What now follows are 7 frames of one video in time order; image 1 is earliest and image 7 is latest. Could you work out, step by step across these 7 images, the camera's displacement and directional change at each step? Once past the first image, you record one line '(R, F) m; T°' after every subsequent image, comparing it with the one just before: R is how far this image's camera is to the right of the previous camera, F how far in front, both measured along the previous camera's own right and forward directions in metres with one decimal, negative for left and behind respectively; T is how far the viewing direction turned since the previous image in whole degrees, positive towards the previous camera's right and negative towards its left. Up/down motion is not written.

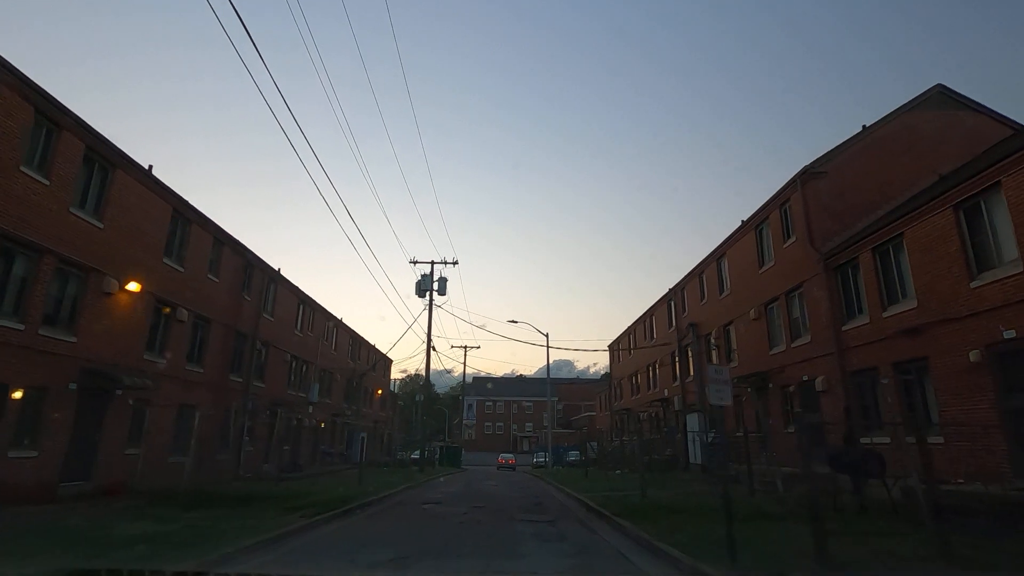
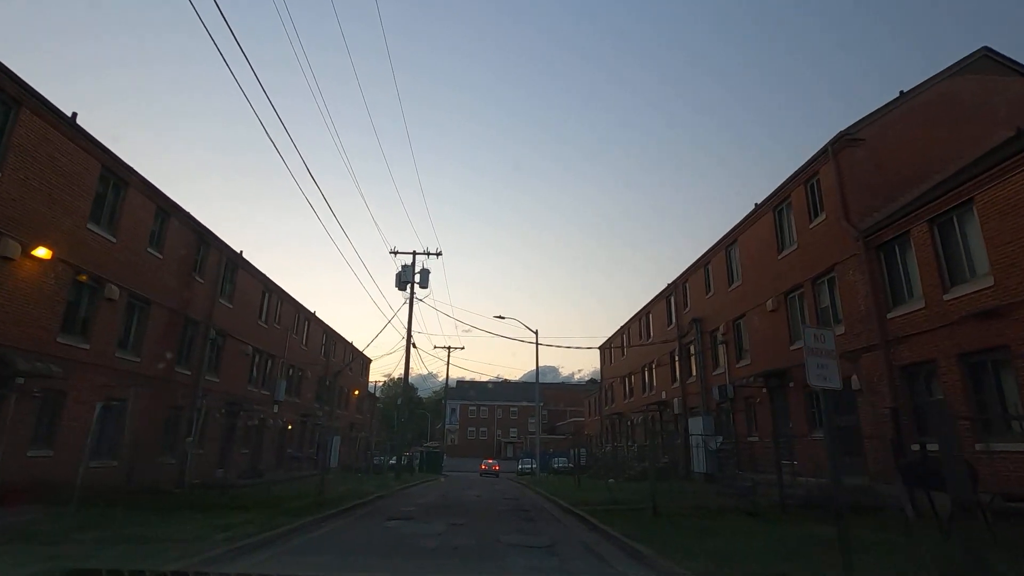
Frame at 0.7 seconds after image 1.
(-0.1, +2.5) m; +2°
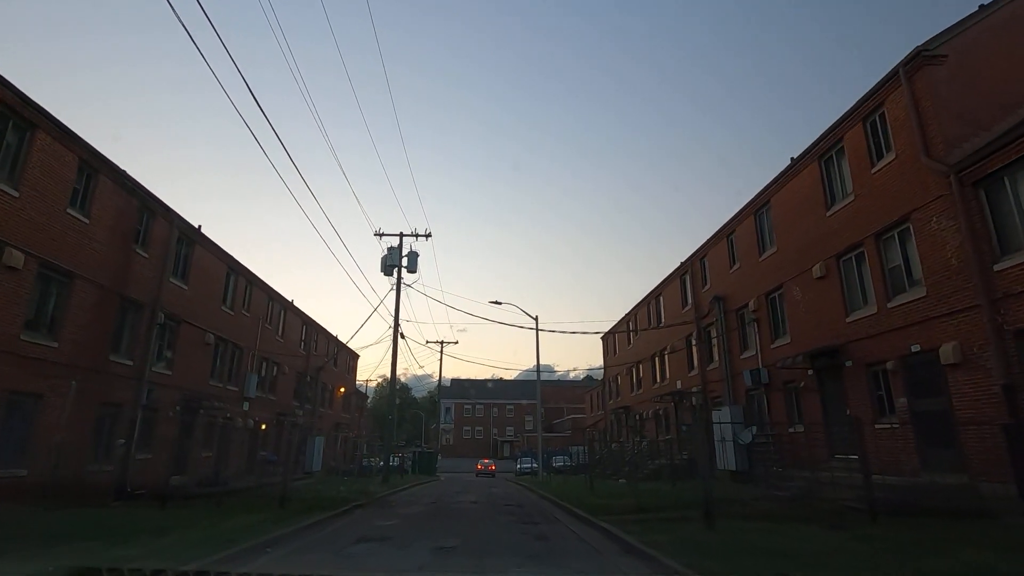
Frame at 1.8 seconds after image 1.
(-0.2, +3.0) m; +1°
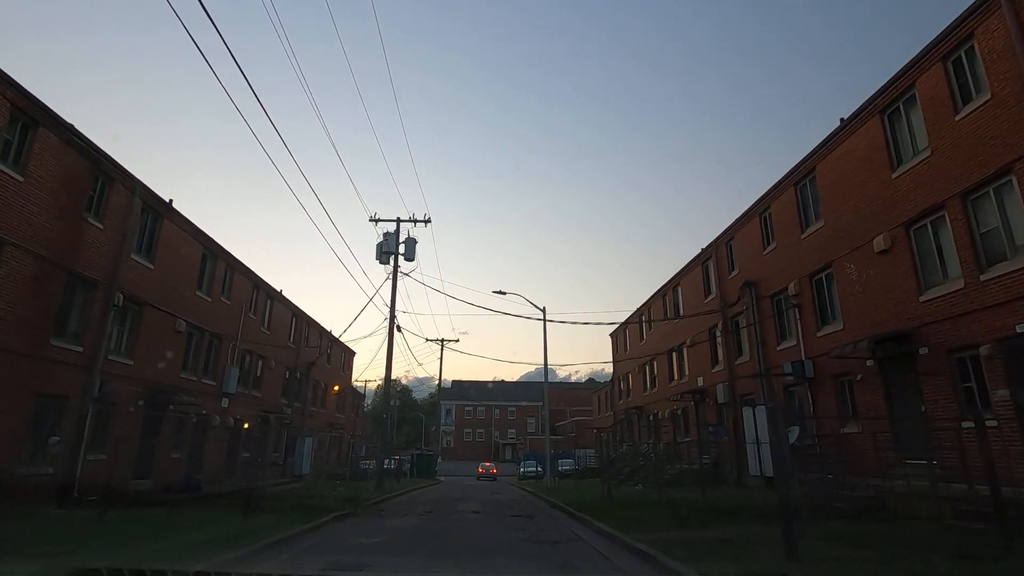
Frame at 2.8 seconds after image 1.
(-0.2, +2.3) m; 0°
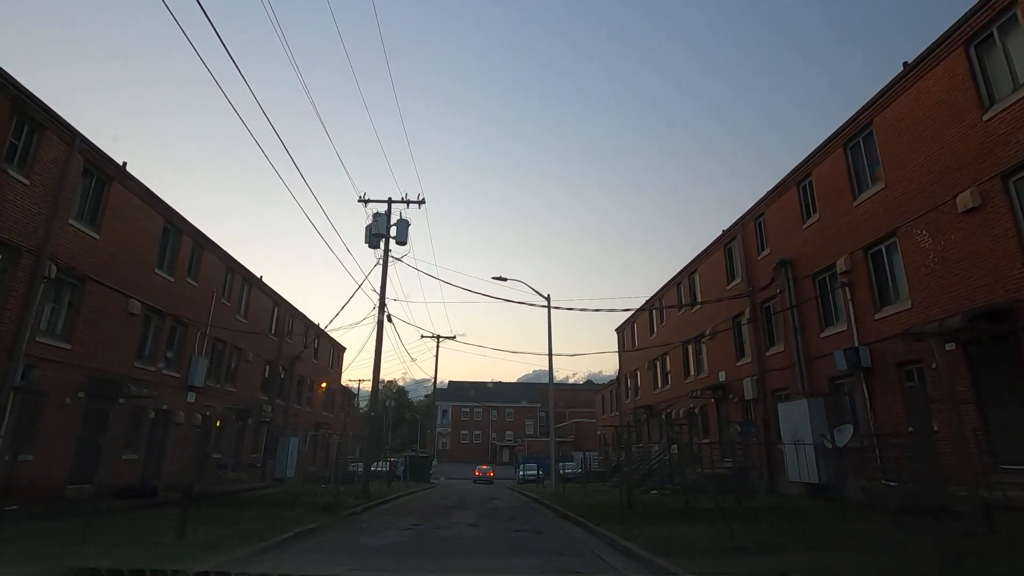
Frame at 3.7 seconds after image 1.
(-0.2, +2.4) m; 0°
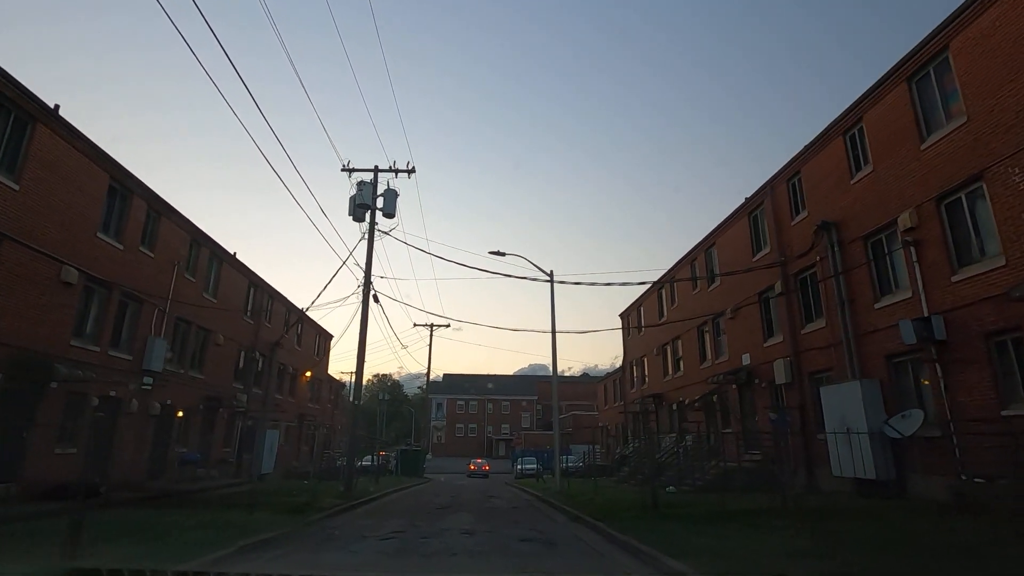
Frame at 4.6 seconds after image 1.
(-0.2, +2.4) m; +1°
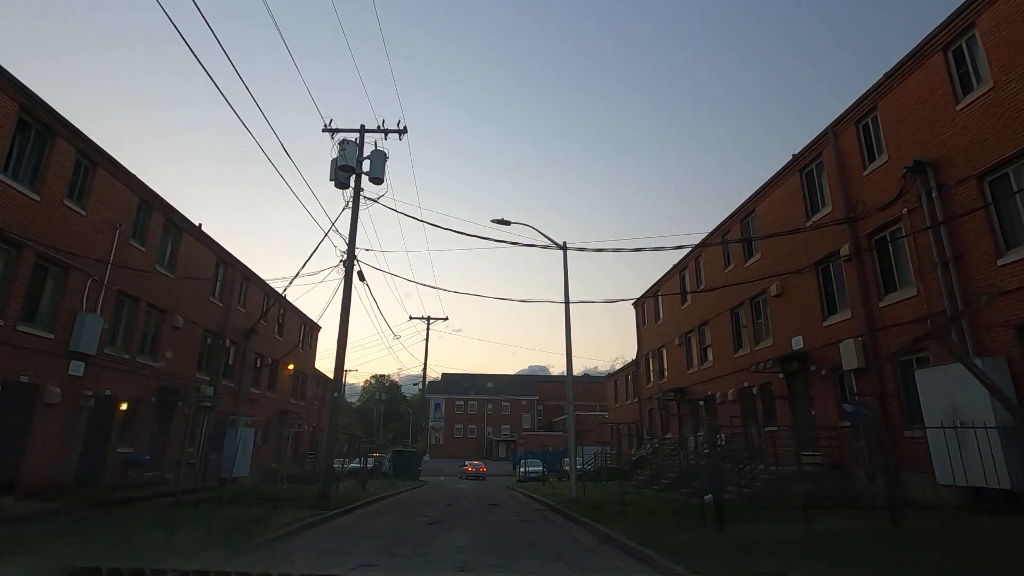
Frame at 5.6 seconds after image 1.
(-0.3, +3.2) m; 0°
